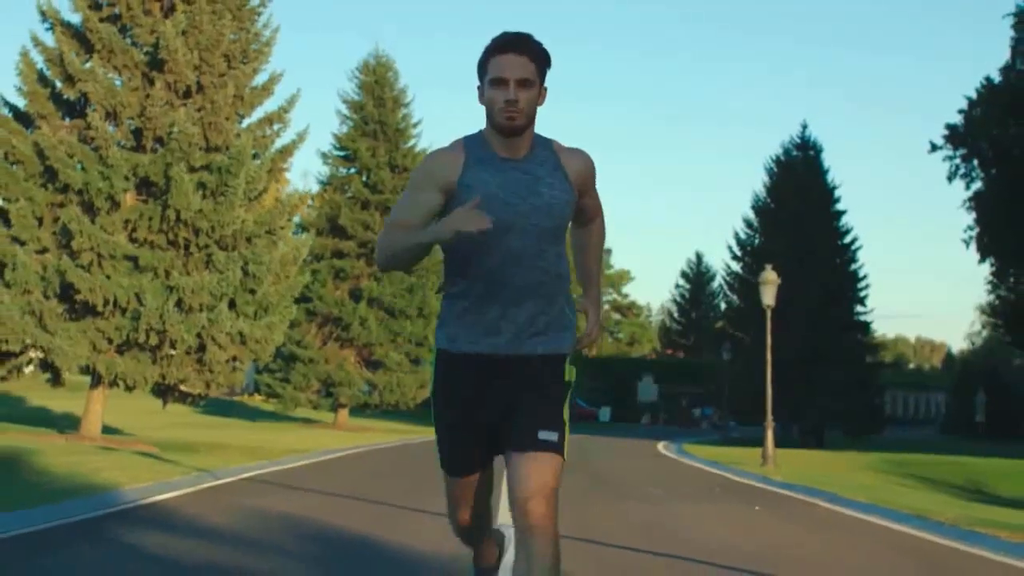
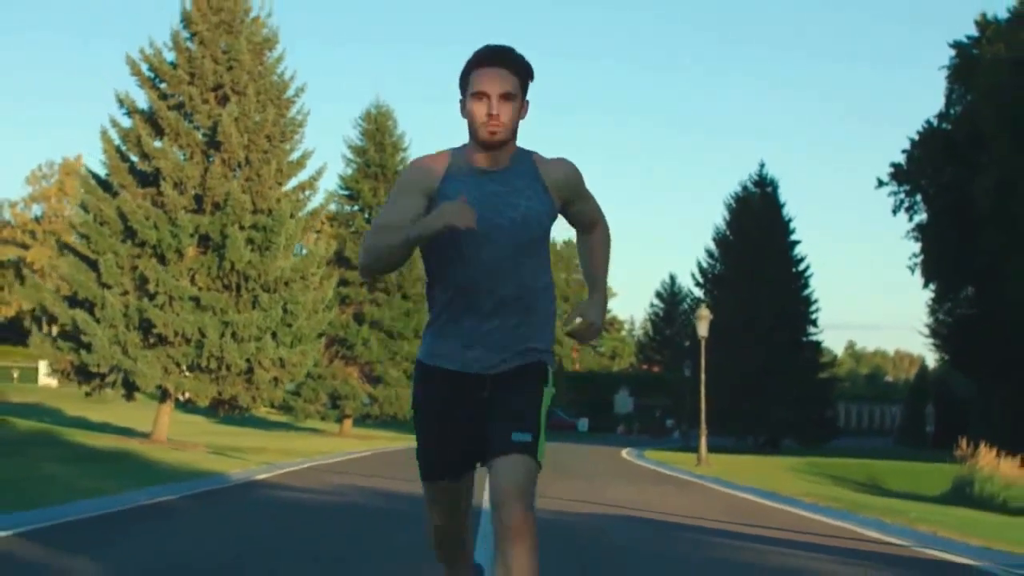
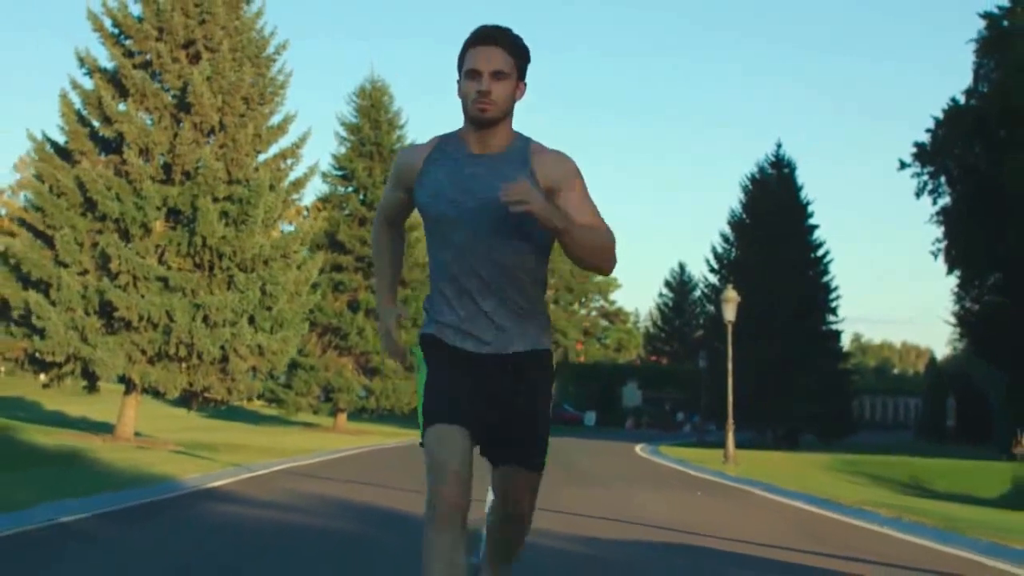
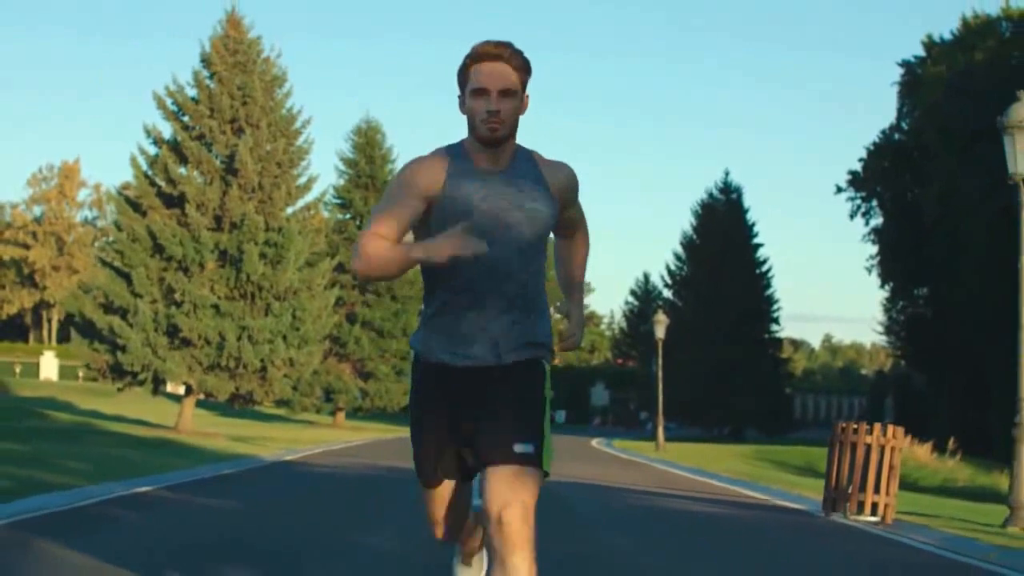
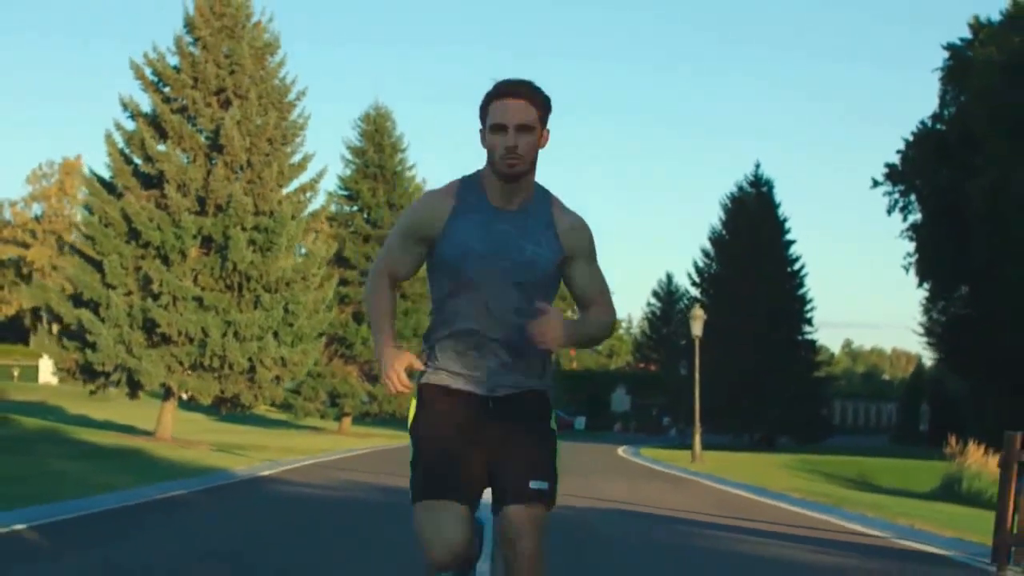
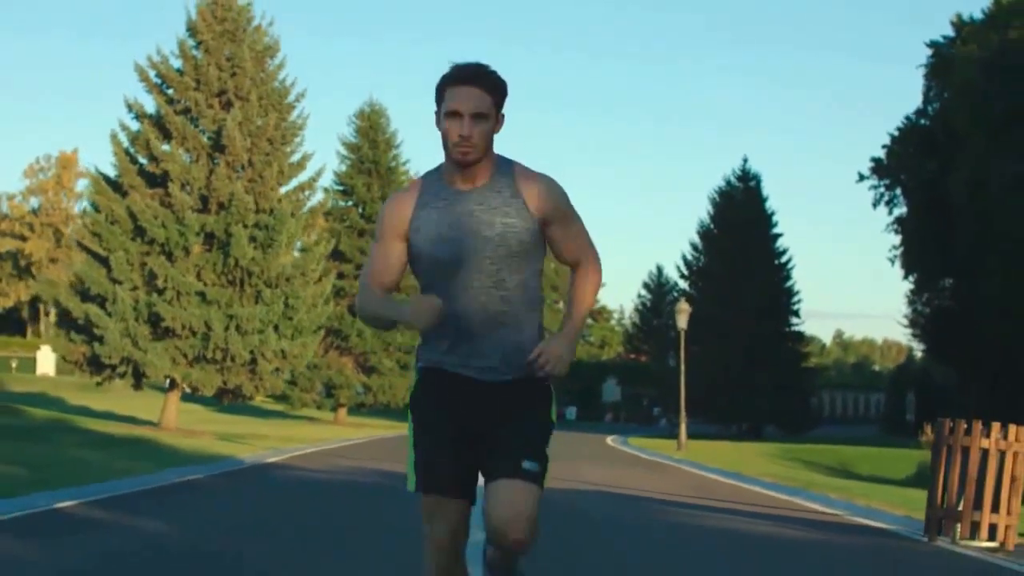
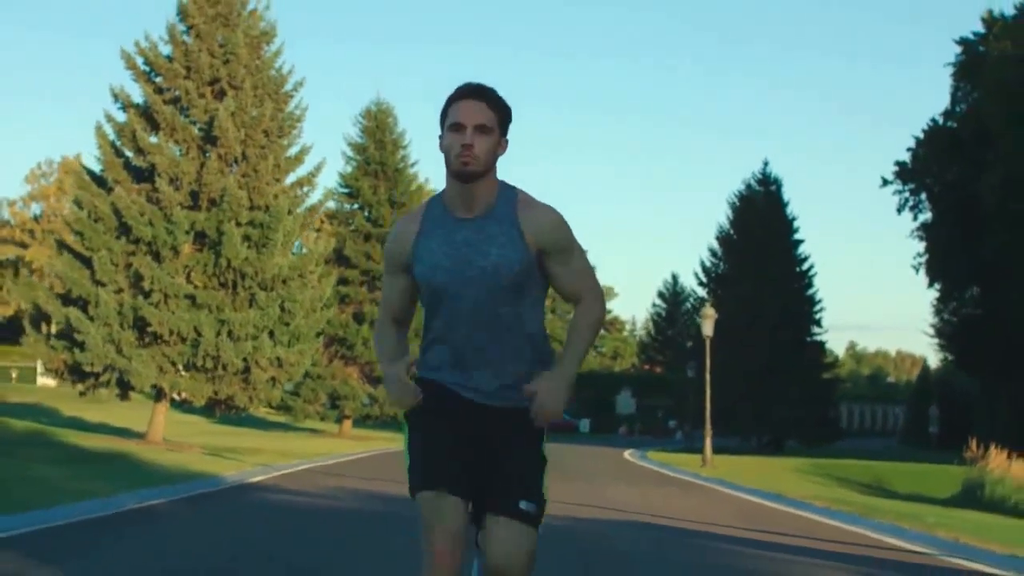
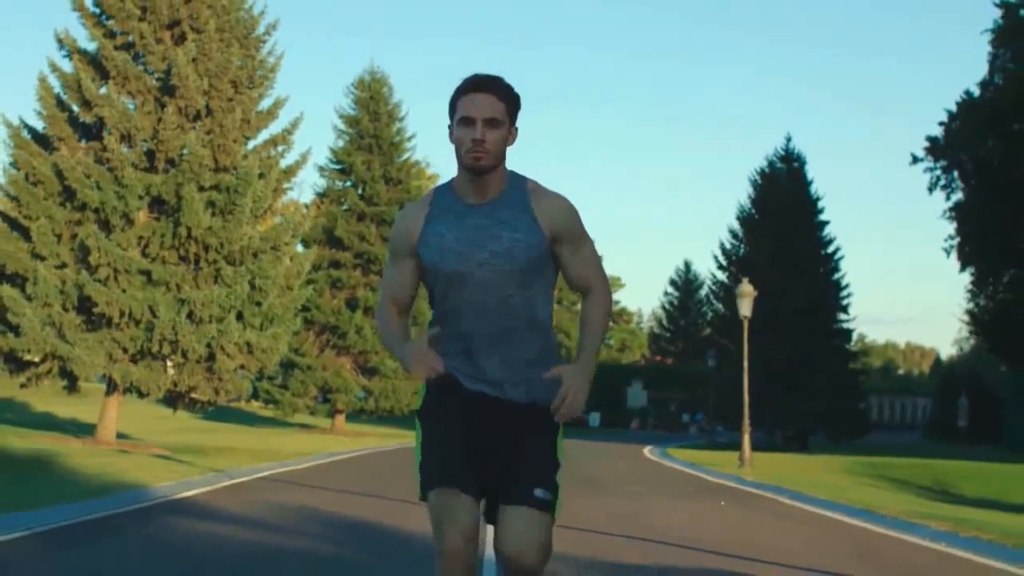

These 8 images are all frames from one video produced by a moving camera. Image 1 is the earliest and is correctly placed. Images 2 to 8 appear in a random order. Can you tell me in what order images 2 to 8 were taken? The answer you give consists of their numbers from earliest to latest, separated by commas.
8, 3, 7, 2, 5, 6, 4
